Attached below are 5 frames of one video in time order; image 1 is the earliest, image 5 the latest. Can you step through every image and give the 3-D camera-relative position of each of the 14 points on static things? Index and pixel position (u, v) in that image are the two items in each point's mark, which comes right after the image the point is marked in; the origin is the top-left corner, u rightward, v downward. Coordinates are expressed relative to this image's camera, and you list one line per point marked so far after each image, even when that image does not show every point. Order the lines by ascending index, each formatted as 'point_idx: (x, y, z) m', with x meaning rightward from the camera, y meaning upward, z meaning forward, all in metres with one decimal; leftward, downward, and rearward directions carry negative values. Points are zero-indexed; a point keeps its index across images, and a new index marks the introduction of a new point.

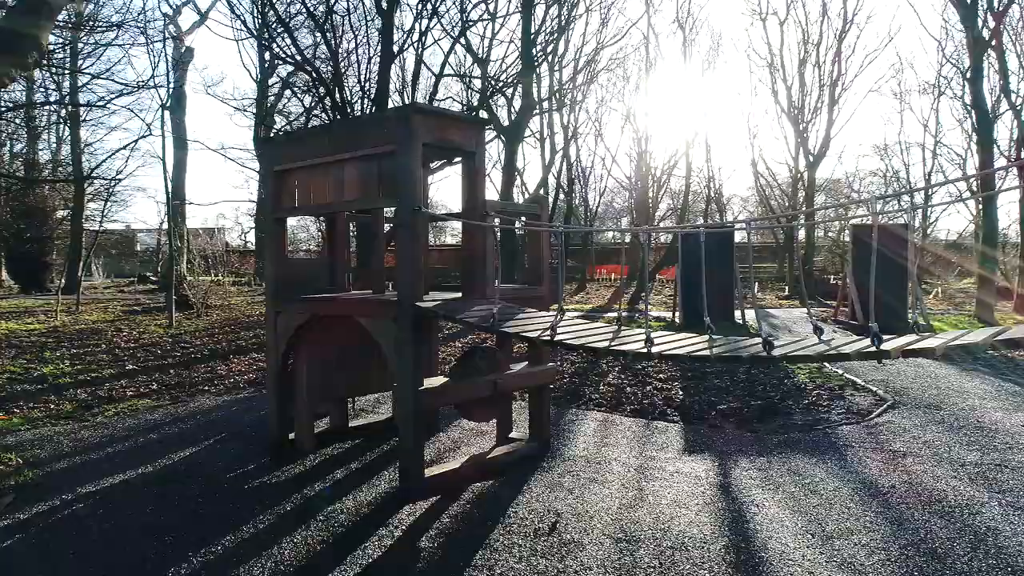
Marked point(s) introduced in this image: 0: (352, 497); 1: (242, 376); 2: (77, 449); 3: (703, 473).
0: (-1.0, -1.3, +4.4) m
1: (-3.5, -1.1, +9.1) m
2: (-3.5, -1.3, +5.6) m
3: (+1.3, -1.3, +4.8) m
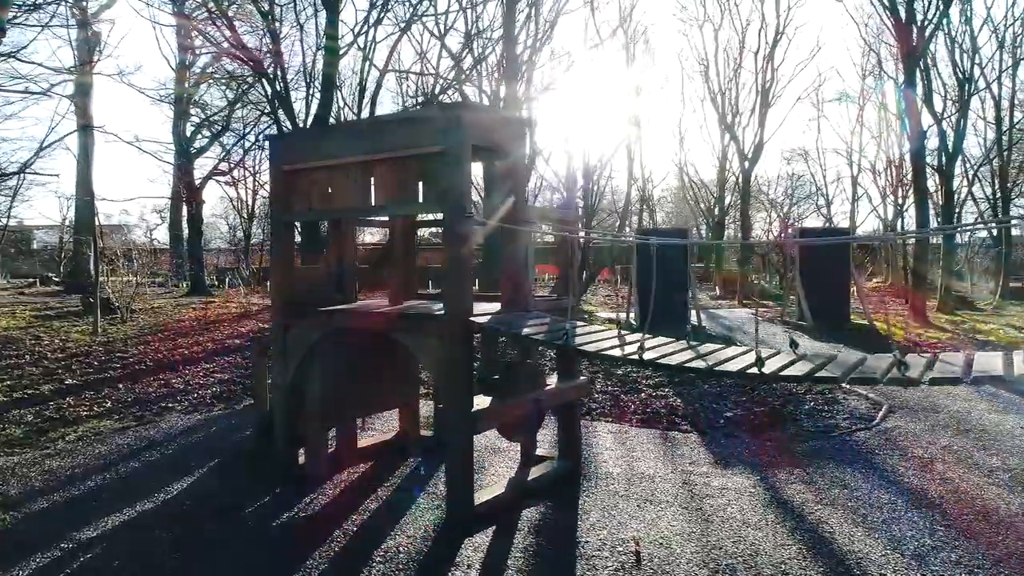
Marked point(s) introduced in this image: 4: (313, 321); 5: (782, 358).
0: (-0.6, -1.4, +4.1) m
1: (-3.6, -1.2, +8.4) m
2: (-3.2, -1.4, +4.9) m
3: (+1.6, -1.3, +4.7) m
4: (-1.4, -0.2, +4.9) m
5: (+1.5, -0.4, +3.8) m
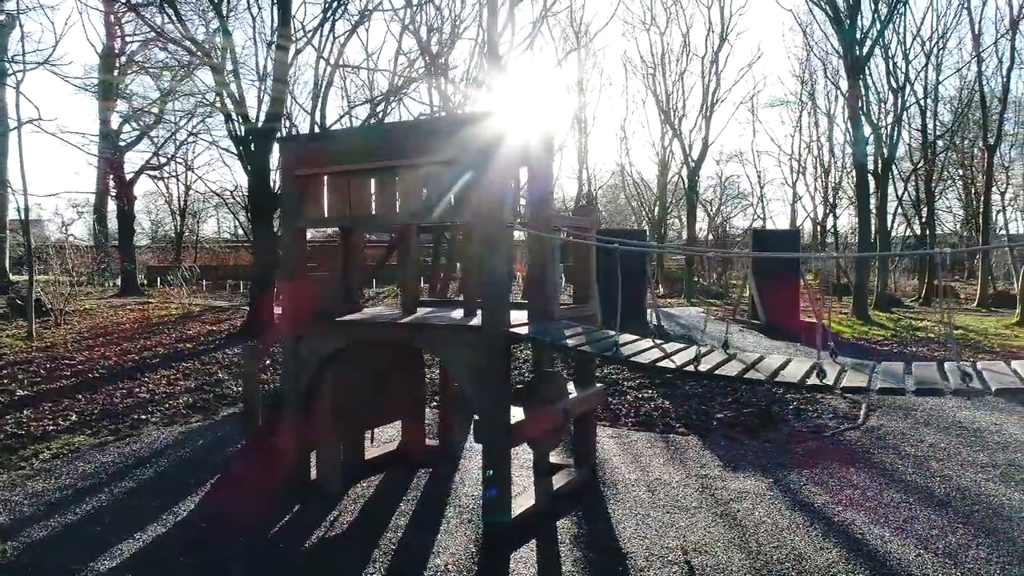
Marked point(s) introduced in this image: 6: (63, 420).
0: (-0.4, -1.5, +4.0) m
1: (-3.8, -1.3, +8.0) m
2: (-3.1, -1.4, +4.6) m
3: (+1.8, -1.4, +4.8) m
4: (-1.2, -0.3, +4.7) m
5: (+1.7, -0.4, +3.9) m
6: (-4.5, -1.3, +7.1) m
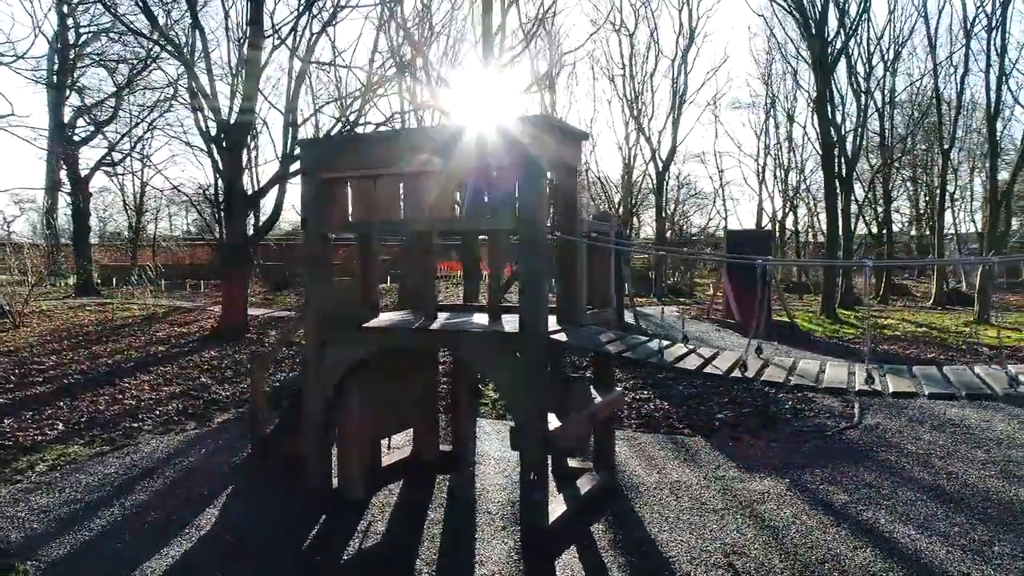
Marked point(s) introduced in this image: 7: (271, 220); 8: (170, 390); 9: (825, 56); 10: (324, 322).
0: (-0.2, -1.5, +3.9) m
1: (-3.8, -1.3, +7.8) m
2: (-2.9, -1.5, +4.4) m
3: (+1.9, -1.4, +4.9) m
4: (-1.0, -0.3, +4.6) m
5: (+2.0, -0.4, +4.0) m
6: (-4.4, -1.3, +6.8) m
7: (-5.5, +1.5, +16.3) m
8: (-4.2, -1.2, +8.7) m
9: (+7.7, +5.7, +17.3) m
10: (-1.3, -0.2, +4.7) m
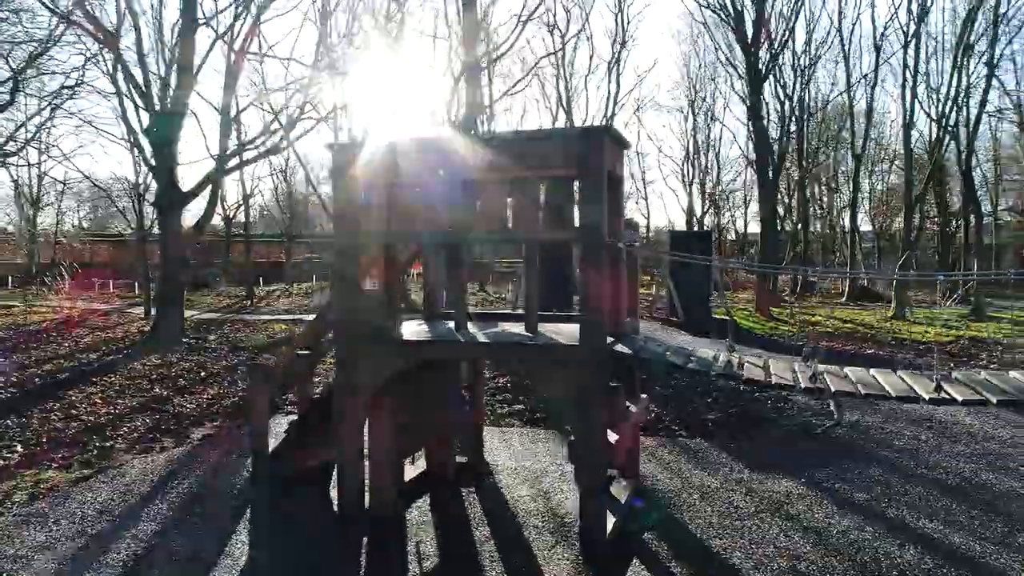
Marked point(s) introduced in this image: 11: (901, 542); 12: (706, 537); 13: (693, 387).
0: (+0.2, -1.6, +3.9) m
1: (-3.9, -1.4, +7.2) m
2: (-2.5, -1.6, +4.0) m
3: (+2.2, -1.5, +5.1) m
4: (-0.8, -0.4, +4.5) m
5: (+2.3, -0.5, +4.2) m
6: (-4.4, -1.4, +6.2) m
7: (-6.7, +1.5, +15.4) m
8: (-4.4, -1.3, +8.1) m
9: (+6.3, +5.7, +18.1) m
10: (-1.0, -0.3, +4.5) m
11: (+2.3, -1.5, +4.2) m
12: (+1.2, -1.5, +4.4) m
13: (+2.2, -1.2, +8.5) m
